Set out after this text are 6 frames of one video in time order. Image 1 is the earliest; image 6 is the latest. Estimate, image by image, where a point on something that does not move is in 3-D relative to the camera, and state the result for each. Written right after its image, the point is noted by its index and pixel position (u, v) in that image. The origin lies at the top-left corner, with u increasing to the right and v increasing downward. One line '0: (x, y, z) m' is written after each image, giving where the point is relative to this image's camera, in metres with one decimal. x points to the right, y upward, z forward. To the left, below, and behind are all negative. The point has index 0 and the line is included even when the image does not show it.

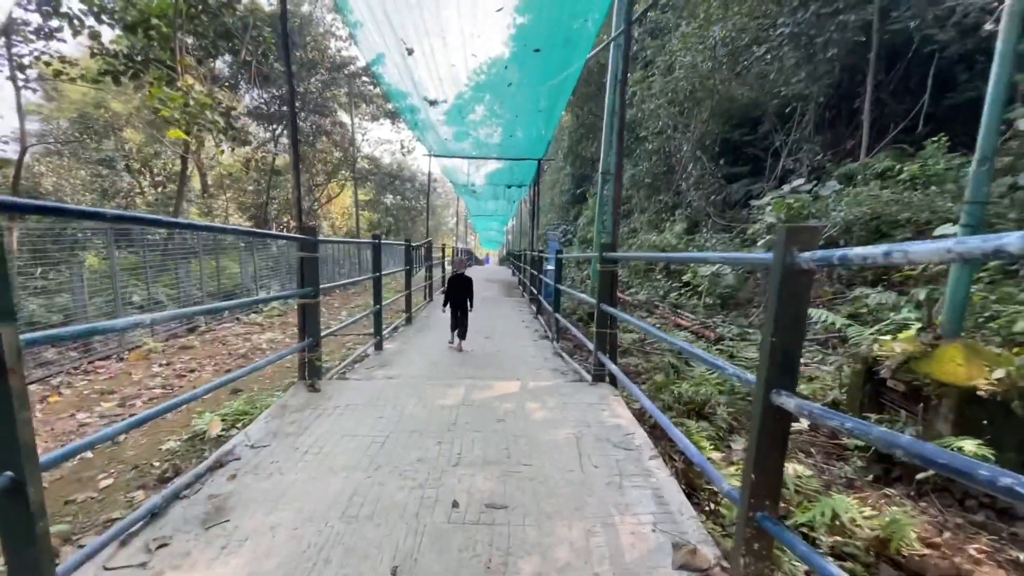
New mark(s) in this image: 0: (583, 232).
0: (+2.2, +1.7, +14.7) m
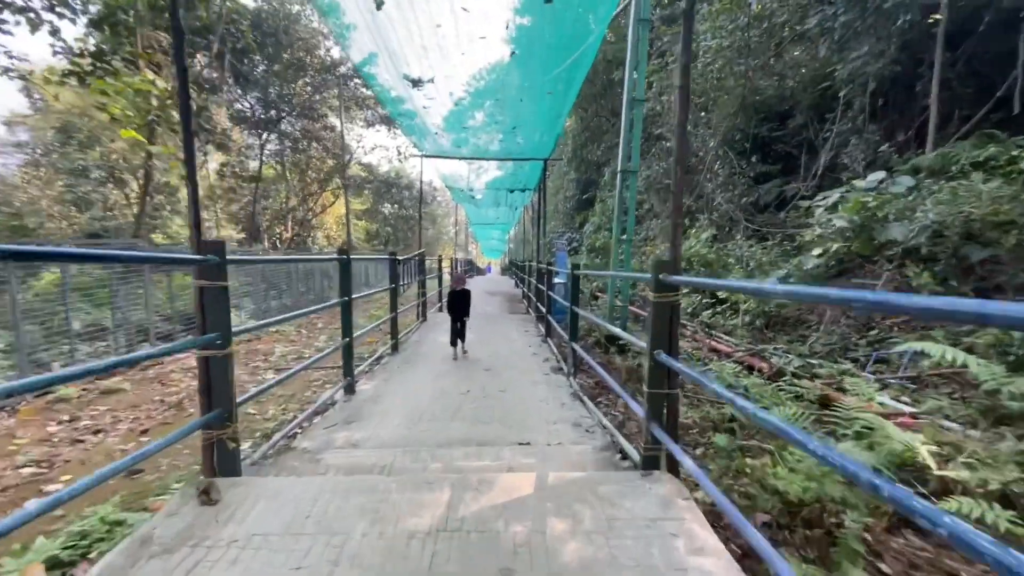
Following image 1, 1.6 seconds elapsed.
0: (+2.3, +1.4, +13.8) m
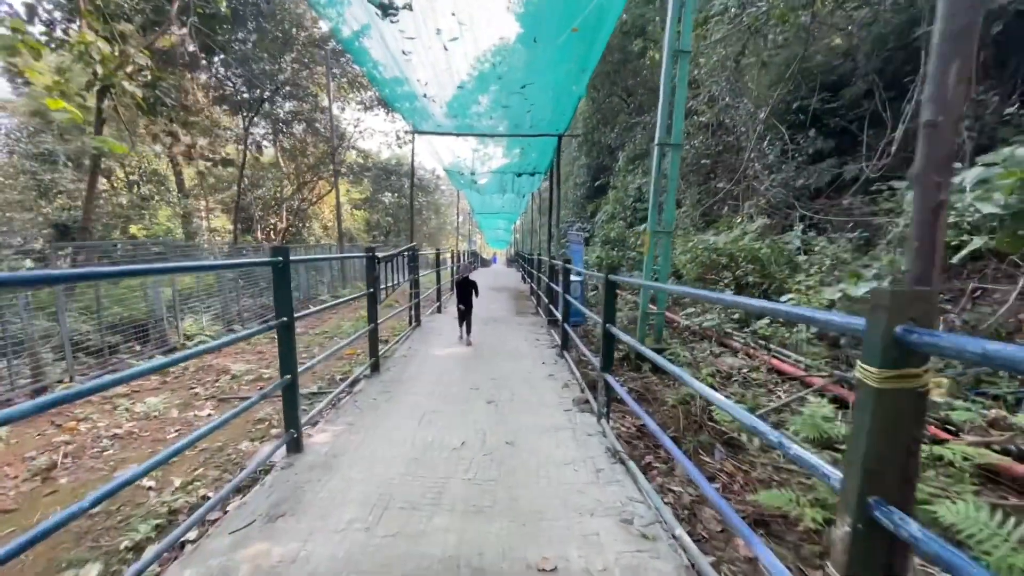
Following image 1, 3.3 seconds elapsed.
0: (+2.4, +1.5, +12.7) m
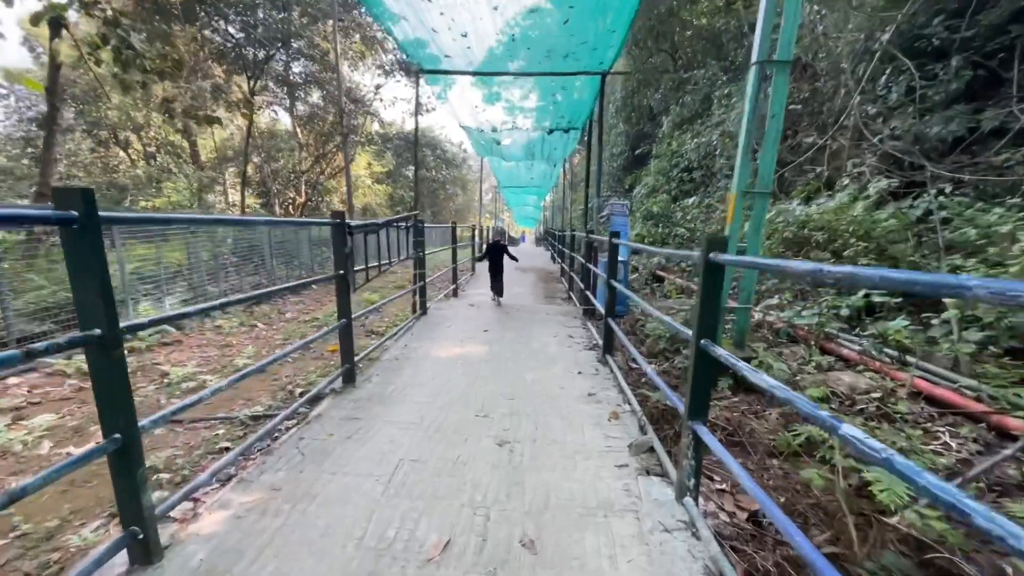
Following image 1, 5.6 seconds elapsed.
0: (+3.1, +2.0, +11.3) m
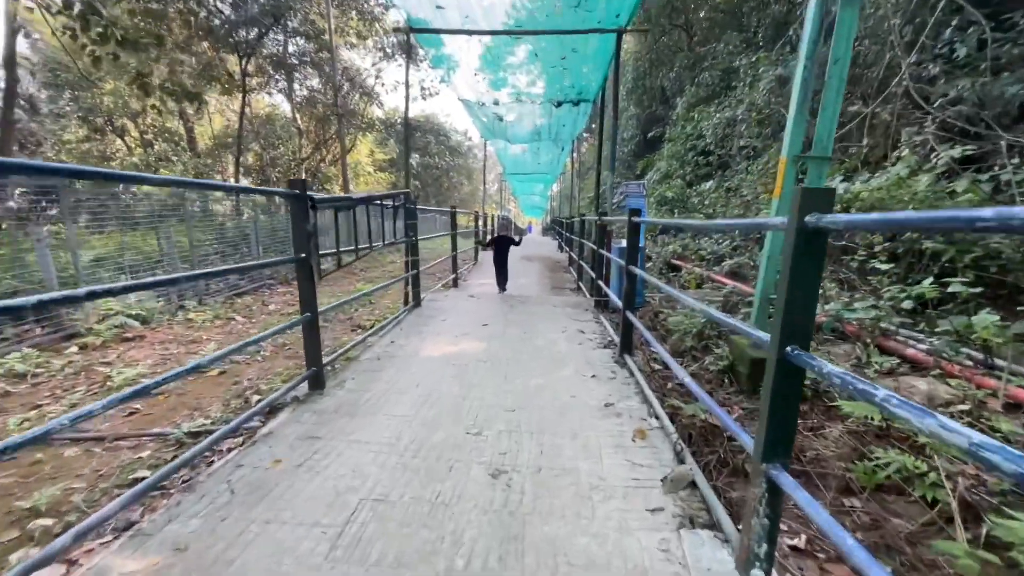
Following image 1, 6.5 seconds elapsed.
0: (+3.3, +2.2, +10.7) m
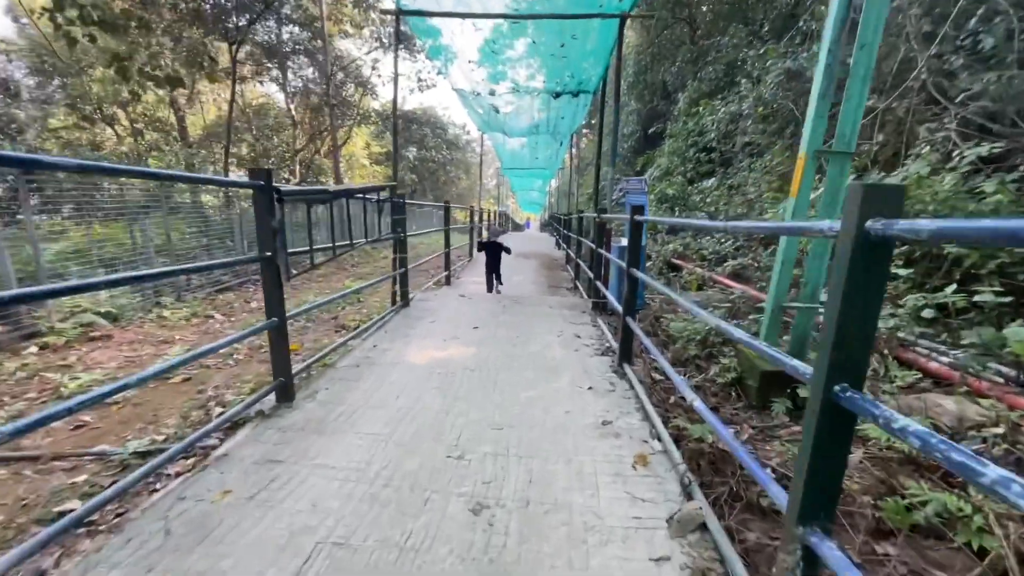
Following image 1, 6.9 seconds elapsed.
0: (+3.2, +2.2, +10.4) m
